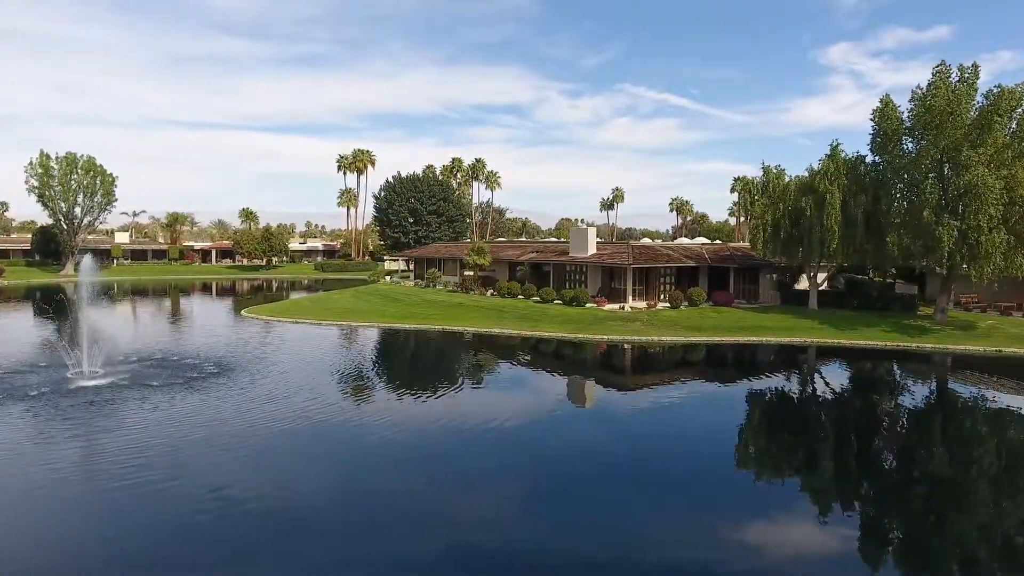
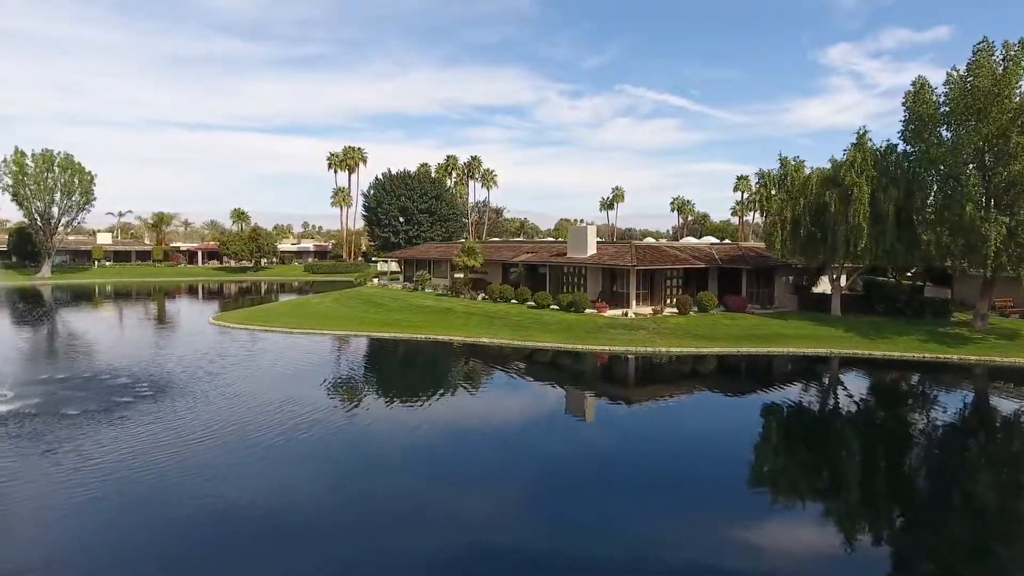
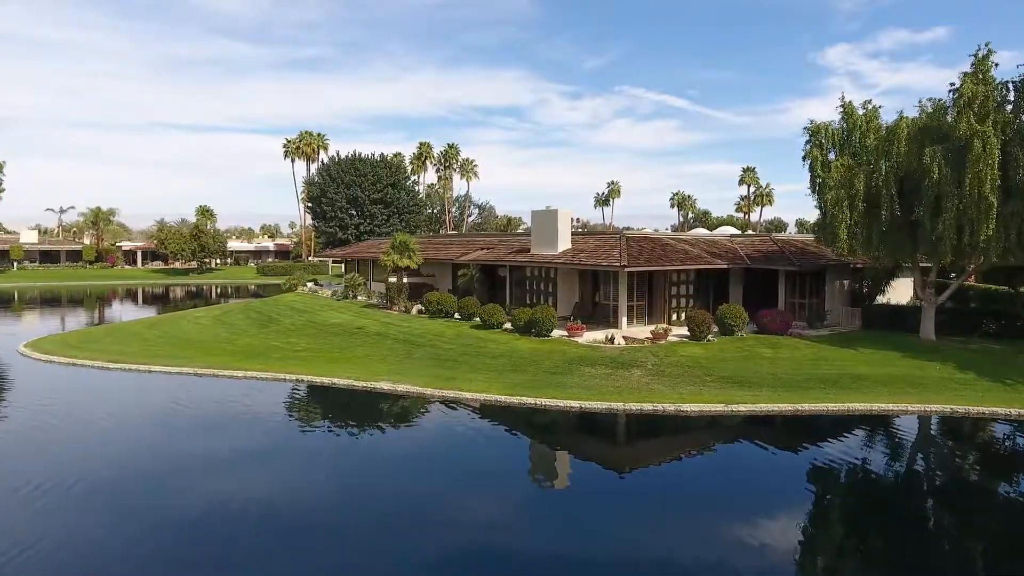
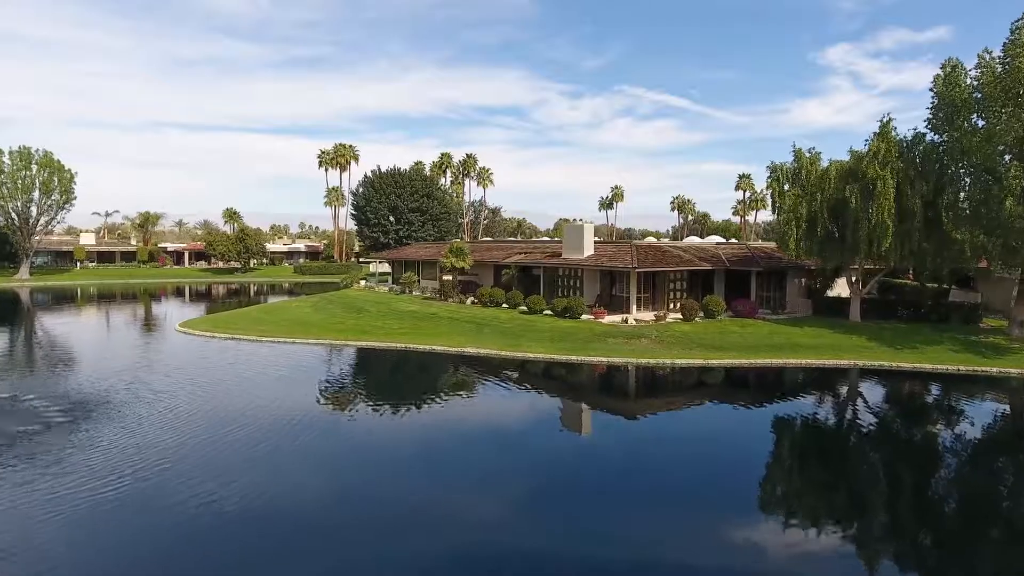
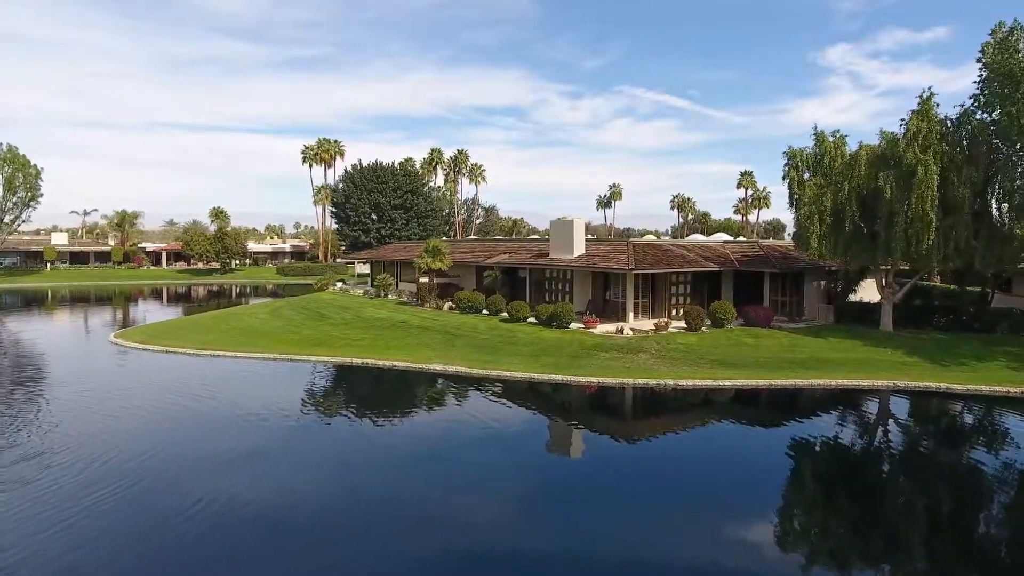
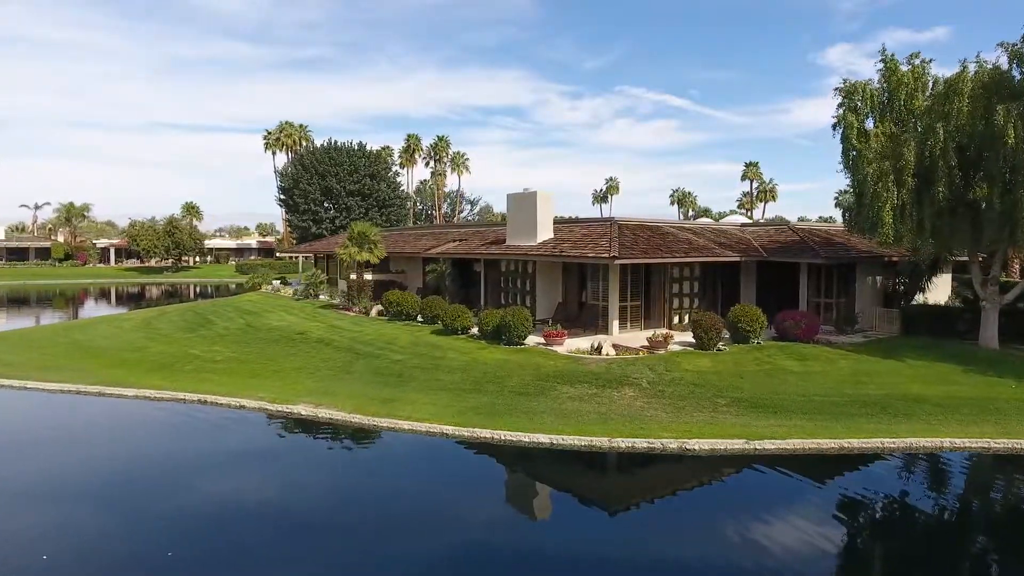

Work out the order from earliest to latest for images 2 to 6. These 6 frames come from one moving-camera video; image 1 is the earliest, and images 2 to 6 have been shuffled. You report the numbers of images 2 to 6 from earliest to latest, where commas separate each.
2, 4, 5, 3, 6
